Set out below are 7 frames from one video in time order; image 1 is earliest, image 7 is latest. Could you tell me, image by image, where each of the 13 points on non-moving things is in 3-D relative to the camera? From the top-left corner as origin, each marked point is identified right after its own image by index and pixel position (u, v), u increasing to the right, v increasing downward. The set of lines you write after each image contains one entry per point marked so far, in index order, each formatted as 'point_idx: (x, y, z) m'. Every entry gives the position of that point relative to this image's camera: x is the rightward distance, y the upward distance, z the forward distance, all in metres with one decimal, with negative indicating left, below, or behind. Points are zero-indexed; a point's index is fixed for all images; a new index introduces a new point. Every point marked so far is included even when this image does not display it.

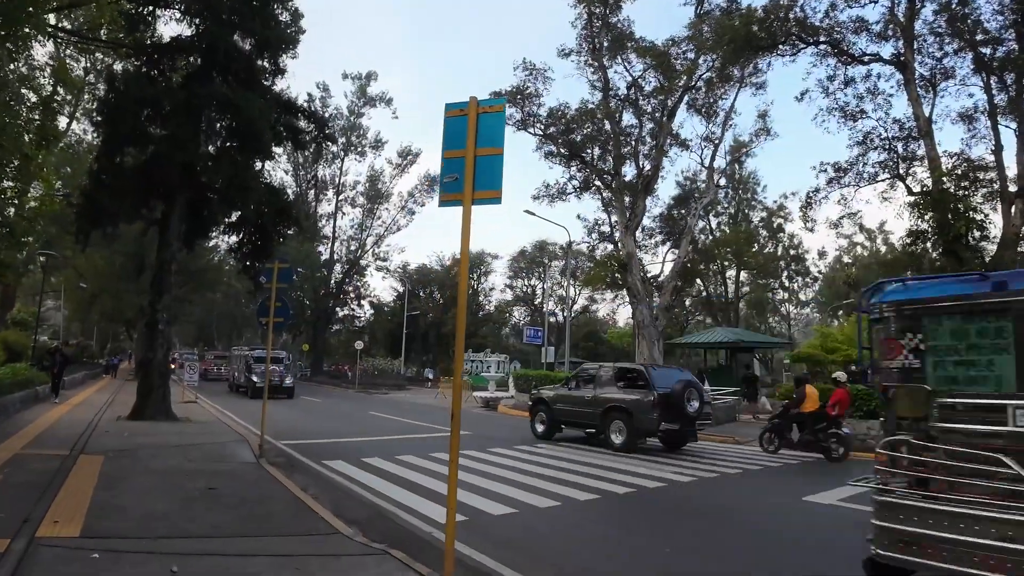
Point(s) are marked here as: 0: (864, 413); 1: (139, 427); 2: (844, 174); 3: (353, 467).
0: (+8.4, -3.0, +16.9) m
1: (-7.4, -2.8, +14.1) m
2: (+8.2, +2.8, +17.4) m
3: (-2.6, -2.9, +11.6) m
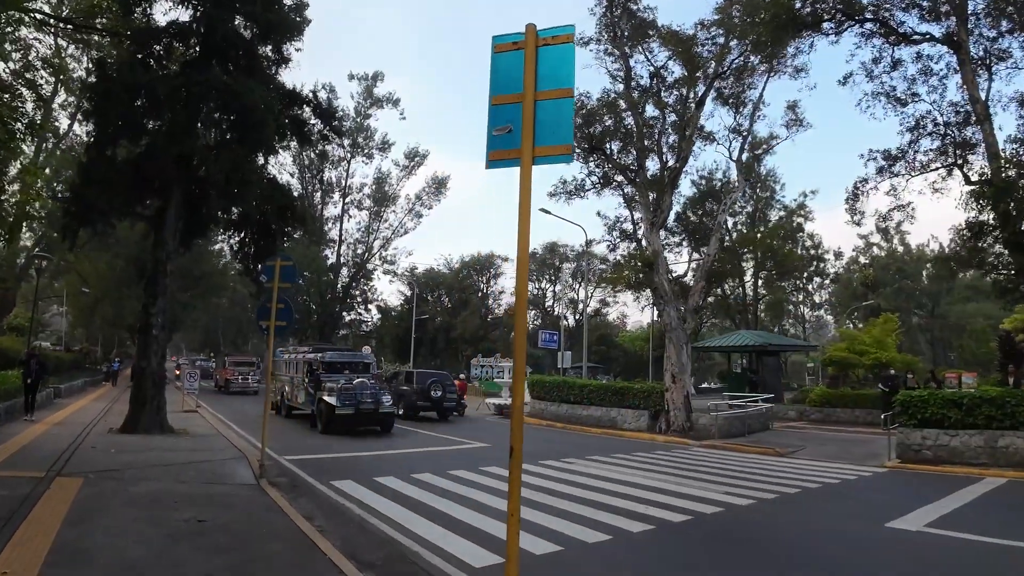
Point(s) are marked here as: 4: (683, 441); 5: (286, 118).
0: (+8.9, -2.9, +15.6) m
1: (-6.9, -2.8, +12.9) m
2: (+8.7, +2.9, +16.1) m
3: (-2.2, -2.9, +10.4) m
4: (+4.4, -3.9, +18.4) m
5: (-6.0, +4.5, +18.8) m
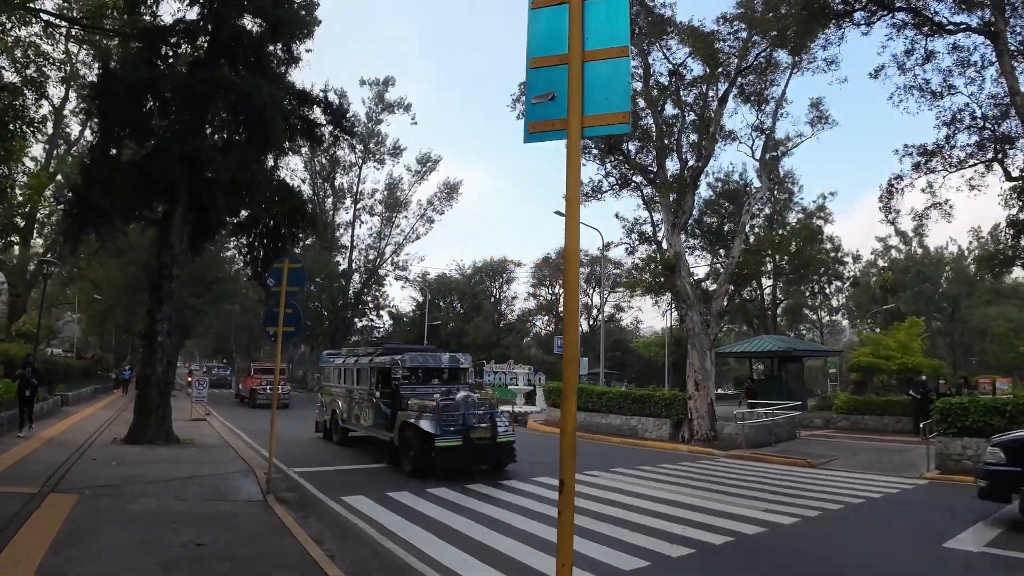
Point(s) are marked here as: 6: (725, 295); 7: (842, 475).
0: (+9.3, -3.0, +14.8) m
1: (-6.6, -2.9, +12.3) m
2: (+9.0, +2.8, +15.4) m
3: (-1.9, -3.0, +9.8) m
4: (+4.9, -4.0, +17.7) m
5: (-5.6, +4.4, +18.3) m
6: (+5.9, -0.2, +19.8) m
7: (+6.5, -3.7, +14.0) m
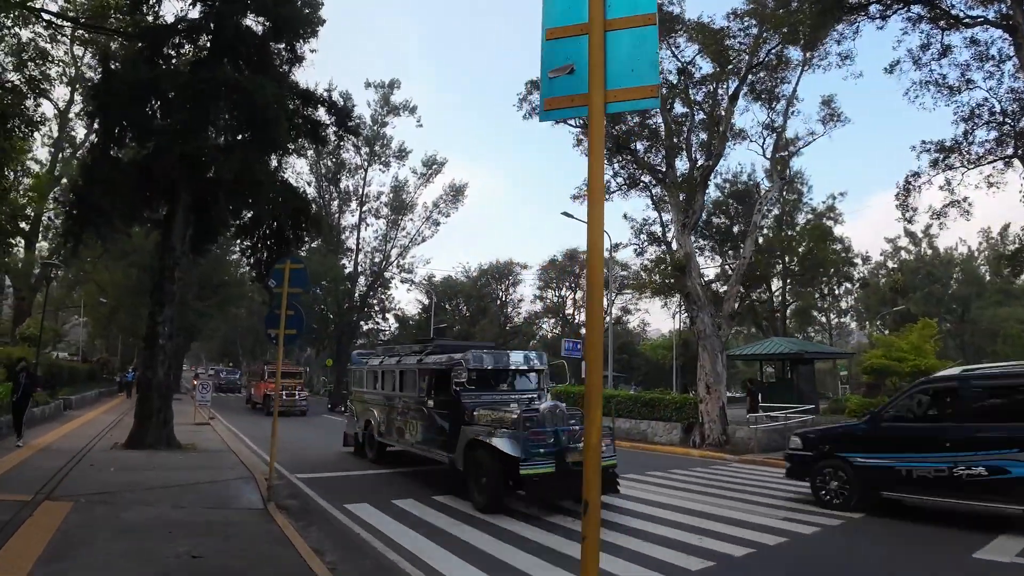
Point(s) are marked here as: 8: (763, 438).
0: (+9.4, -3.0, +14.4) m
1: (-6.4, -2.9, +12.1) m
2: (+9.2, +2.8, +15.0) m
3: (-1.8, -3.0, +9.5) m
4: (+5.1, -4.1, +17.3) m
5: (-5.4, +4.3, +18.0) m
6: (+6.1, -0.2, +19.5) m
7: (+6.7, -3.7, +13.6) m
8: (+6.3, -3.7, +17.7) m
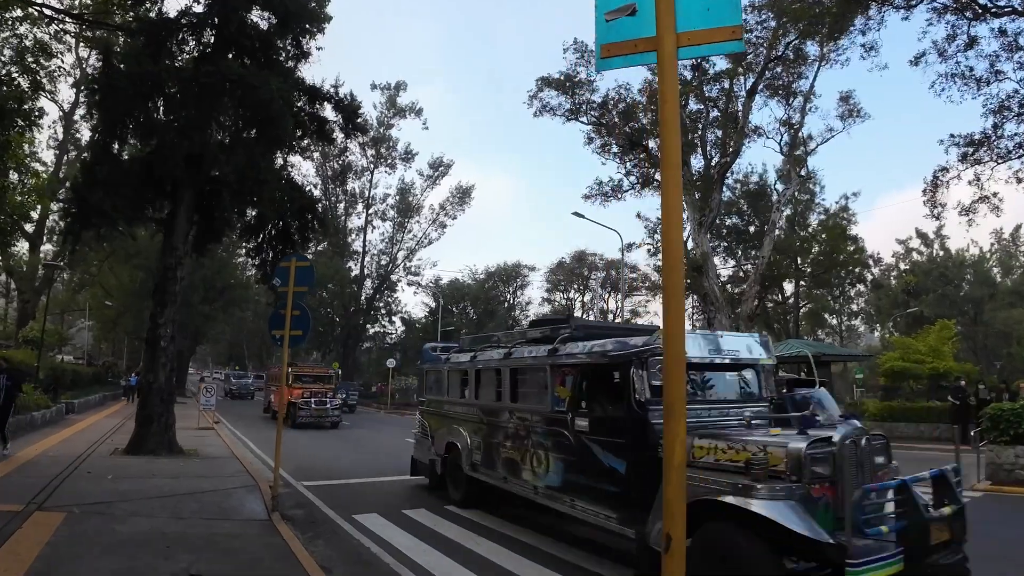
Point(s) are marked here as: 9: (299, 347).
0: (+9.7, -3.0, +13.8) m
1: (-6.2, -2.9, +11.6) m
2: (+9.5, +2.8, +14.4) m
3: (-1.5, -3.0, +9.0) m
4: (+5.3, -4.1, +16.7) m
5: (-5.1, +4.3, +17.6) m
6: (+6.4, -0.3, +18.9) m
7: (+6.9, -3.7, +13.0) m
8: (+6.5, -3.7, +17.2) m
9: (-3.1, -0.9, +10.2) m
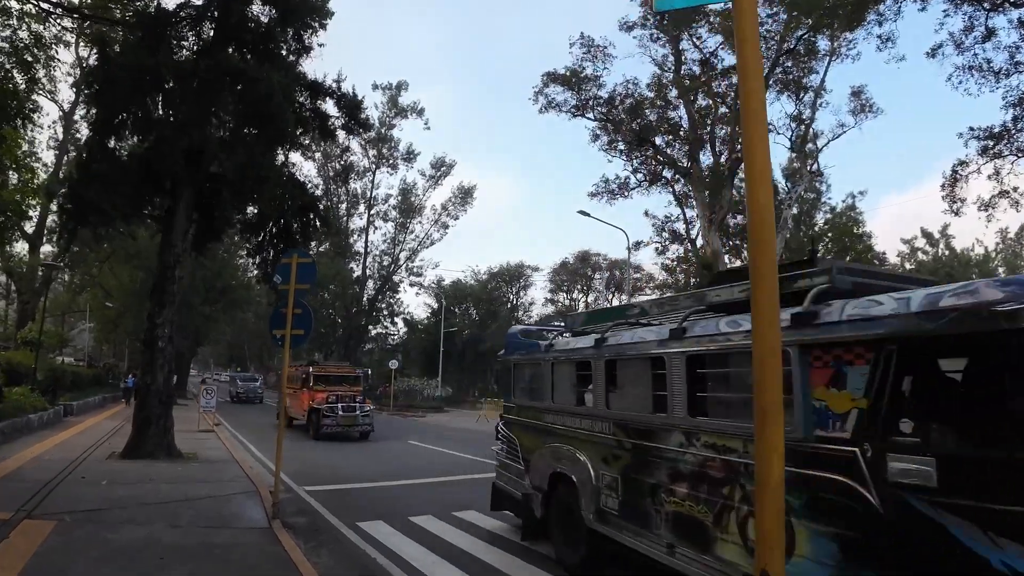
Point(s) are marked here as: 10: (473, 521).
0: (+9.8, -2.9, +13.4) m
1: (-6.1, -2.9, +11.2) m
2: (+9.6, +2.9, +14.0) m
3: (-1.4, -2.9, +8.6) m
4: (+5.5, -4.0, +16.3) m
5: (-5.0, +4.3, +17.2) m
6: (+6.6, -0.2, +18.5) m
7: (+7.1, -3.6, +12.6) m
8: (+6.7, -3.7, +16.8) m
9: (-3.0, -0.8, +9.9) m
10: (-0.5, -3.0, +9.3) m
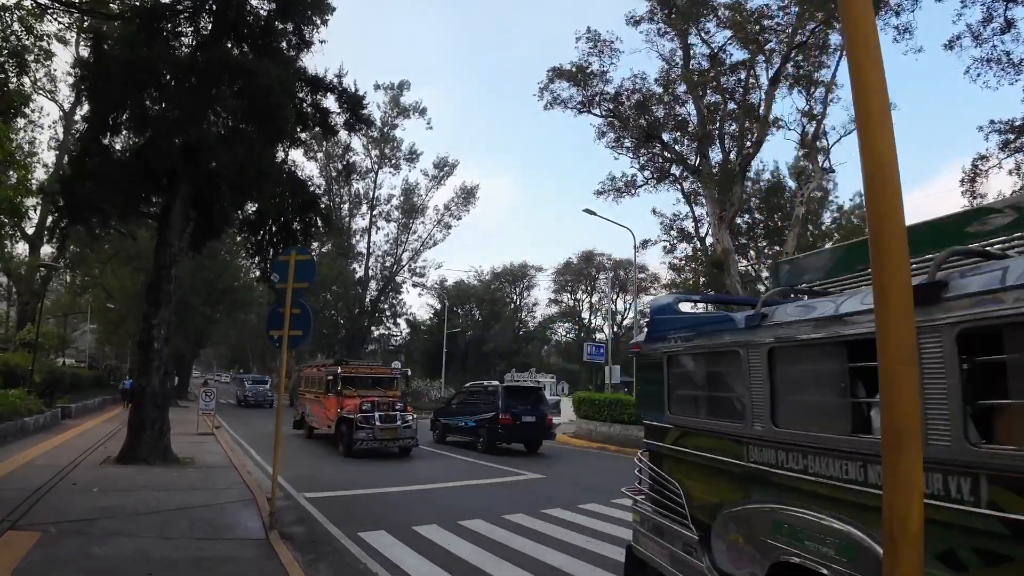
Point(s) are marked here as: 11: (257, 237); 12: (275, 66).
0: (+10.0, -2.9, +13.0) m
1: (-5.9, -2.9, +10.8) m
2: (+9.7, +2.9, +13.6) m
3: (-1.3, -2.9, +8.2) m
4: (+5.6, -4.0, +15.9) m
5: (-4.9, +4.3, +16.8) m
6: (+6.7, -0.2, +18.1) m
7: (+7.2, -3.6, +12.2) m
8: (+6.8, -3.7, +16.3) m
9: (-2.9, -0.8, +9.5) m
10: (-0.4, -3.0, +8.9) m
11: (-6.0, +1.2, +16.8) m
12: (-4.8, +4.5, +14.3) m
